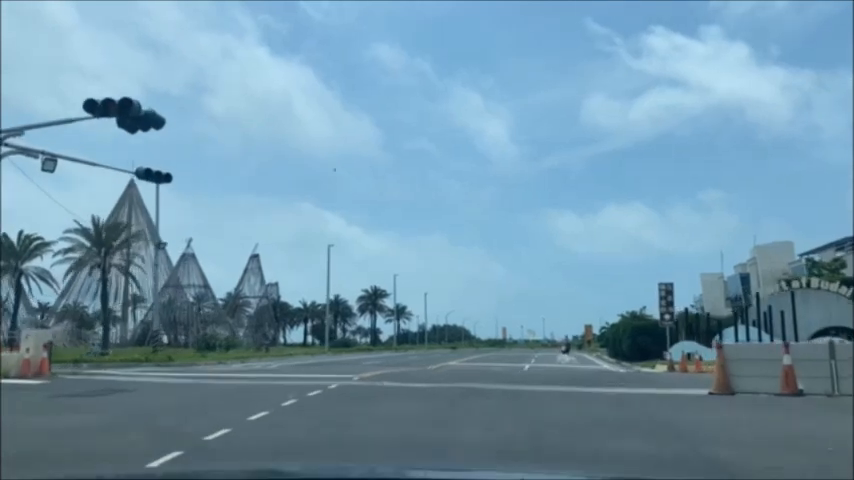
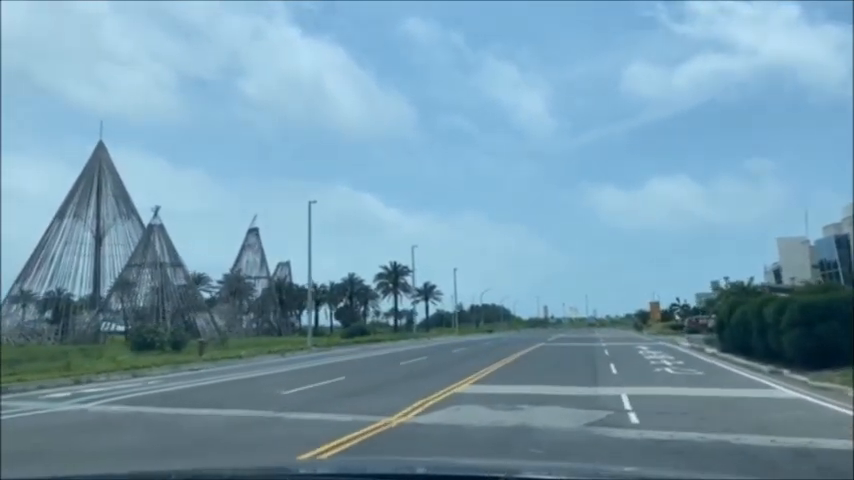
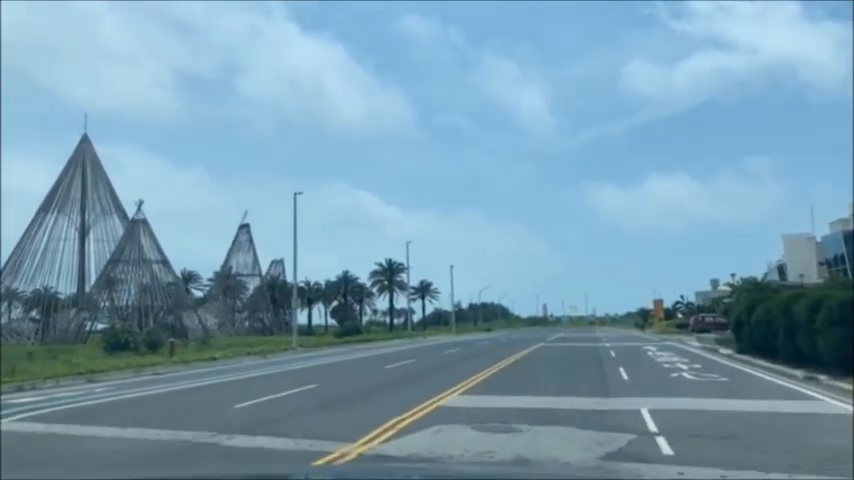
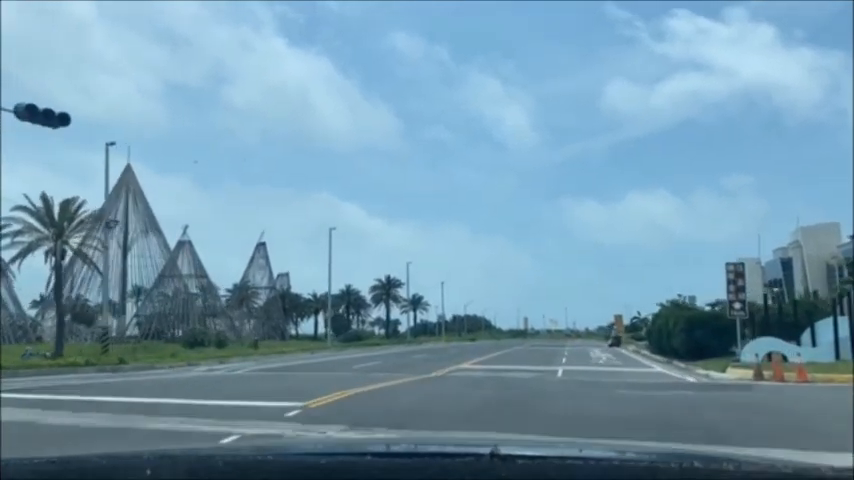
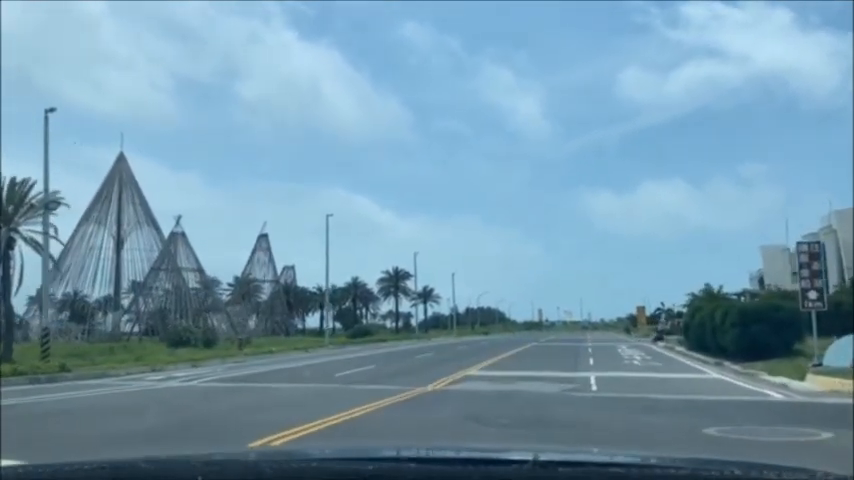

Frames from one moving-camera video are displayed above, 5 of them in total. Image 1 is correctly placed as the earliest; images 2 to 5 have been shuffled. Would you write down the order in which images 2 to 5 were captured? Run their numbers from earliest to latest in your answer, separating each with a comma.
4, 5, 2, 3
